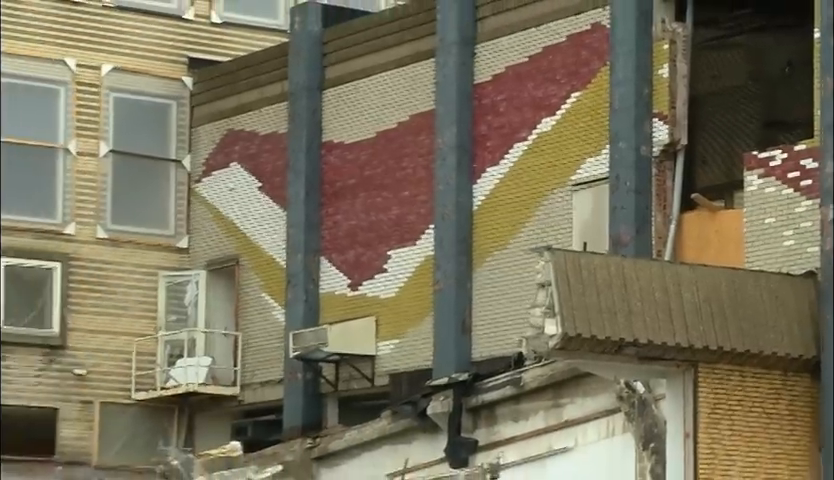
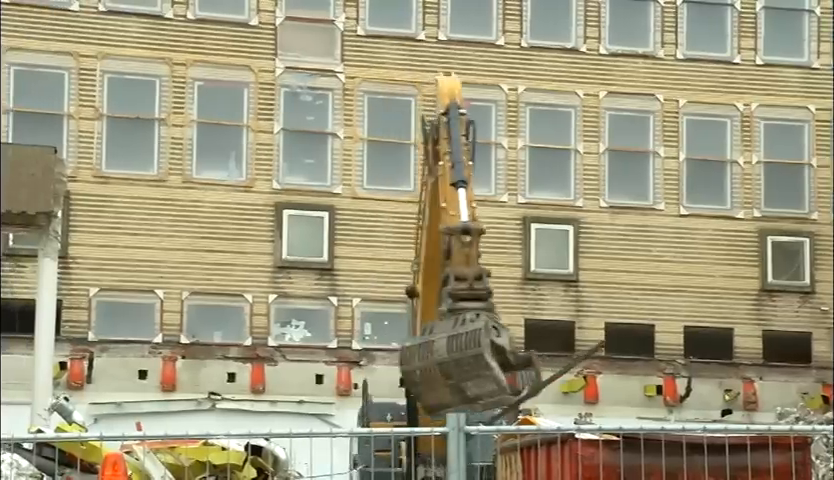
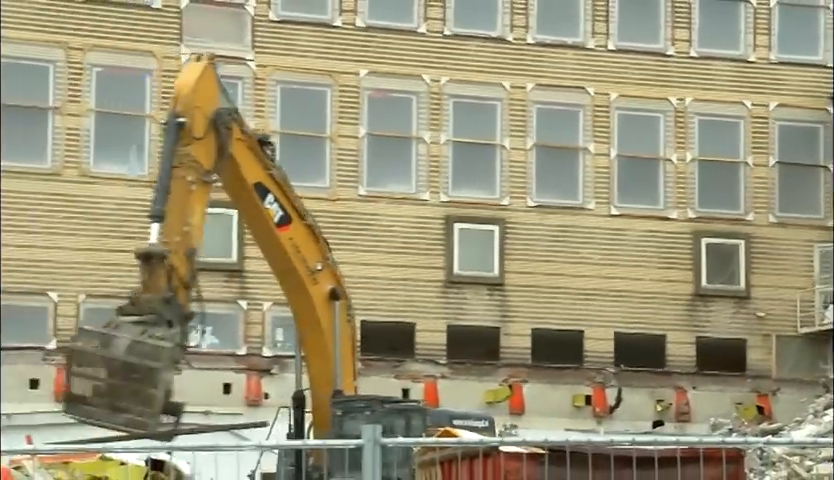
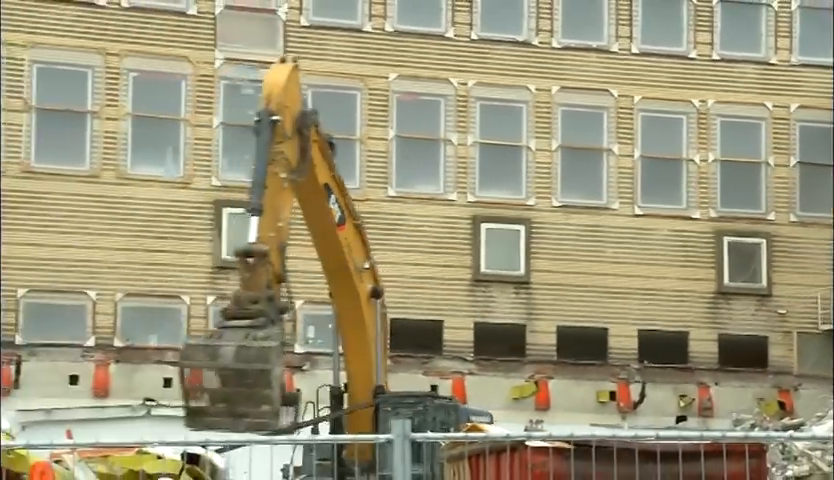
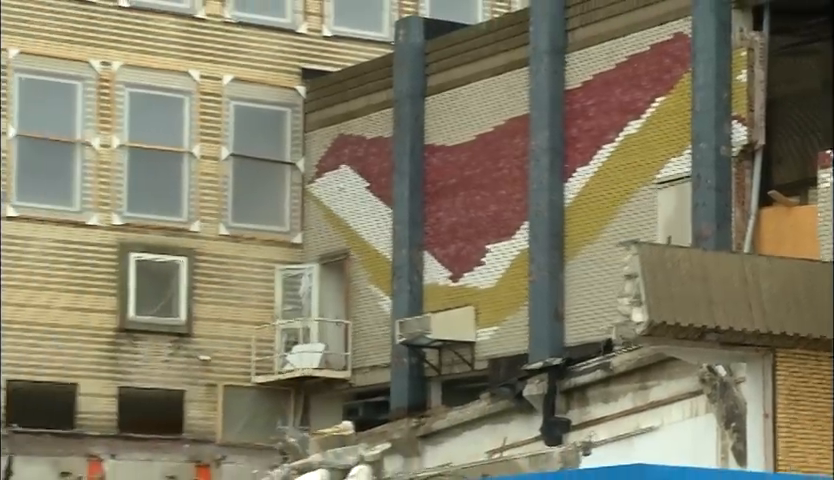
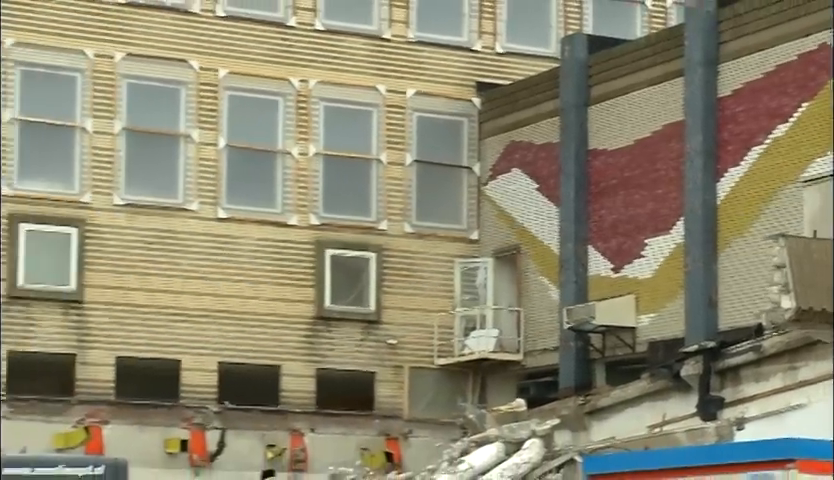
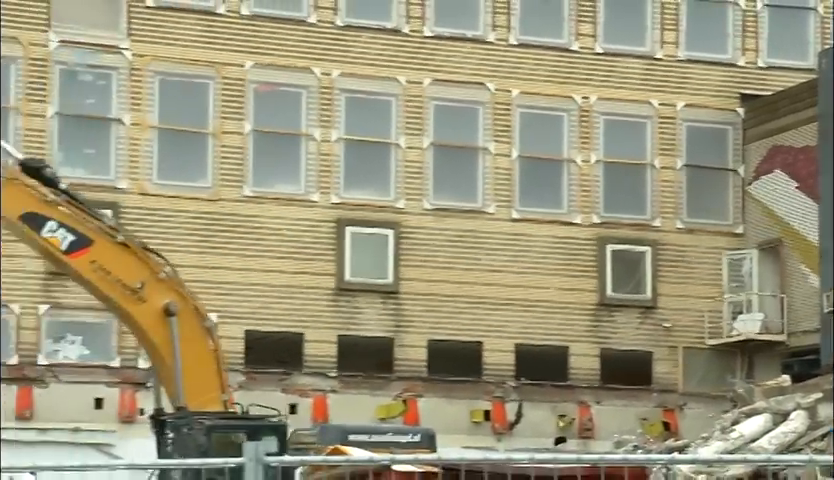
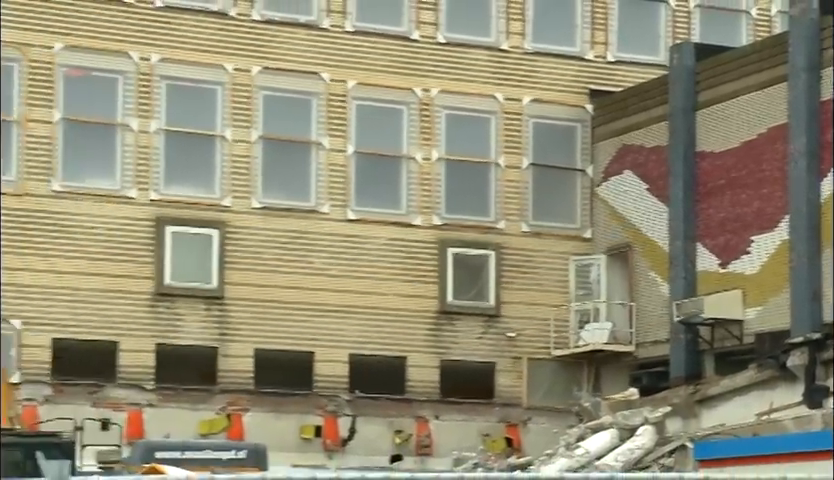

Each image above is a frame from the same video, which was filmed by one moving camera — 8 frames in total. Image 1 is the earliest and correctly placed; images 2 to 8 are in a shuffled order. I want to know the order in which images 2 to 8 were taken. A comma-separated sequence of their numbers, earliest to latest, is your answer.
5, 6, 8, 7, 3, 4, 2
